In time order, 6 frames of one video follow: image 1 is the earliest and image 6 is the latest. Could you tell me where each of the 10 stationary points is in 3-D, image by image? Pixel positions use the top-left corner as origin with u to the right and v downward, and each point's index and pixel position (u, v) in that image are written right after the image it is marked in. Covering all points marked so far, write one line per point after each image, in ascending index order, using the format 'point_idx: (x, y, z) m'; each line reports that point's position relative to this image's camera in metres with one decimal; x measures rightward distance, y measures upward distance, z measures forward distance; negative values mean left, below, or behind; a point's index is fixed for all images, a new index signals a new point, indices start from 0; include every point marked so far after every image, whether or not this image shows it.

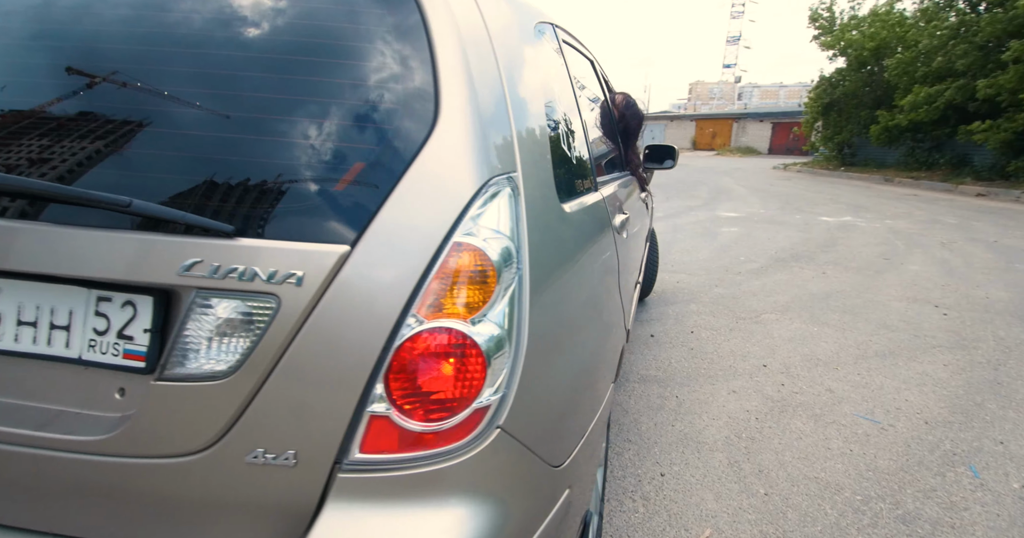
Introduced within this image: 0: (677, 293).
0: (+1.5, -0.2, +4.3) m
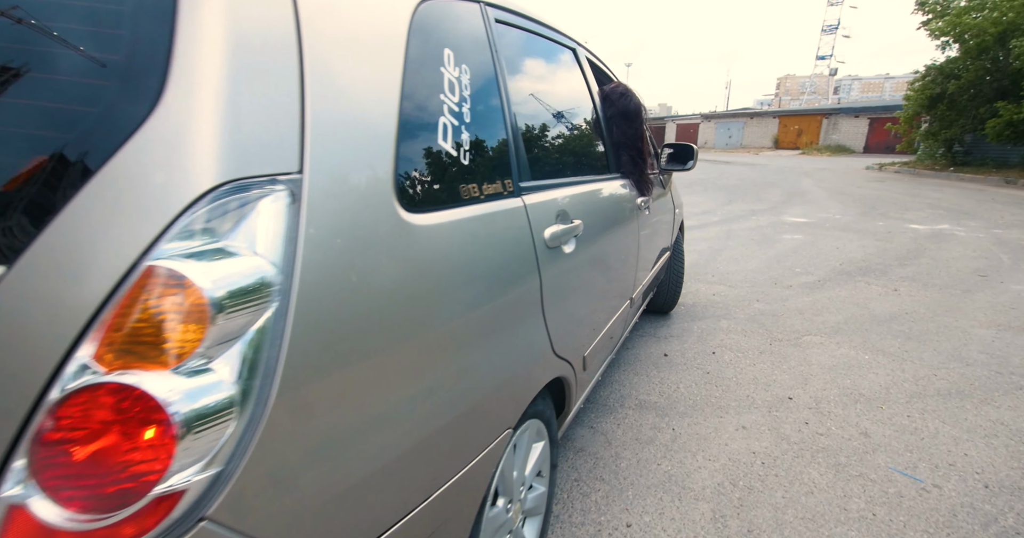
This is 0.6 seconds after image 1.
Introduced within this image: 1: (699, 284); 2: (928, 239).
0: (+1.7, -0.3, +3.9) m
1: (+1.8, -0.2, +4.5) m
2: (+6.1, +0.5, +6.7) m
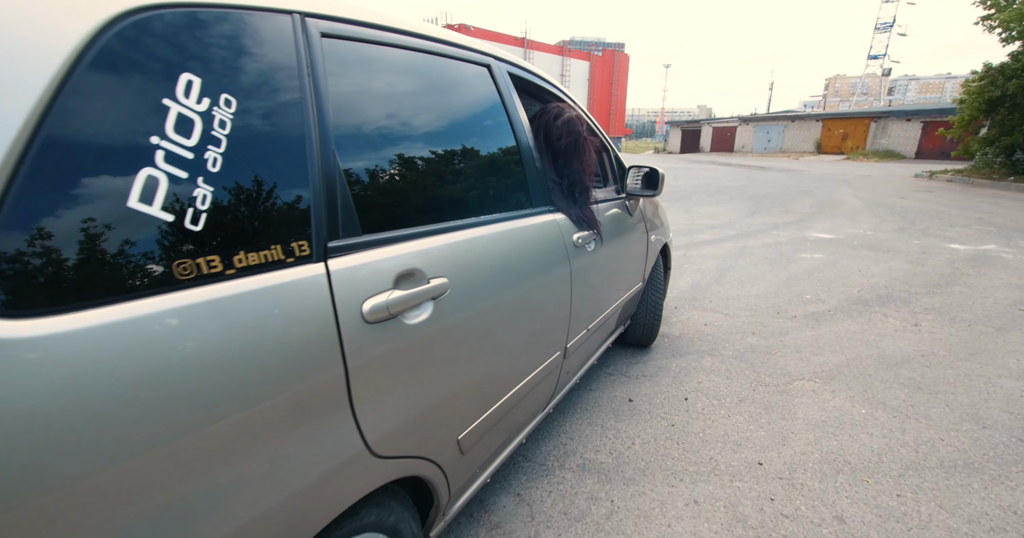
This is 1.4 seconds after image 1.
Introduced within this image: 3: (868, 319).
0: (+1.4, -0.6, +3.6) m
1: (+1.6, -0.4, +4.1) m
2: (+6.0, +0.1, +6.1) m
3: (+3.0, -0.4, +4.0) m
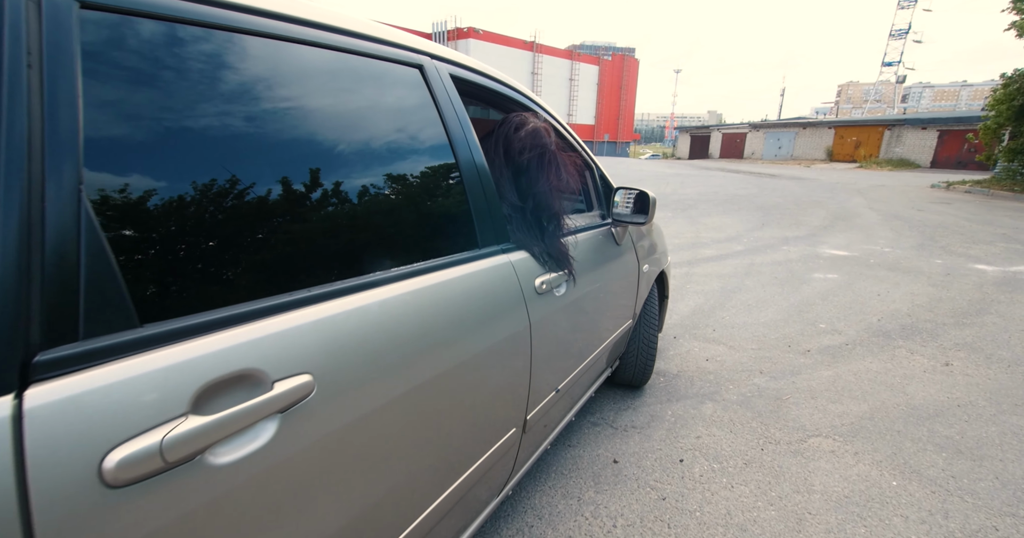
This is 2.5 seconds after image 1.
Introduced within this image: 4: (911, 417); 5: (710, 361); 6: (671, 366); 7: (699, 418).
0: (+1.3, -0.8, +3.1) m
1: (+1.5, -0.6, +3.7) m
2: (+5.9, -0.2, +5.6) m
3: (+2.9, -0.7, +3.5) m
4: (+2.3, -0.9, +2.7) m
5: (+1.5, -0.7, +3.4) m
6: (+1.1, -0.7, +3.3) m
7: (+1.1, -0.9, +2.7) m
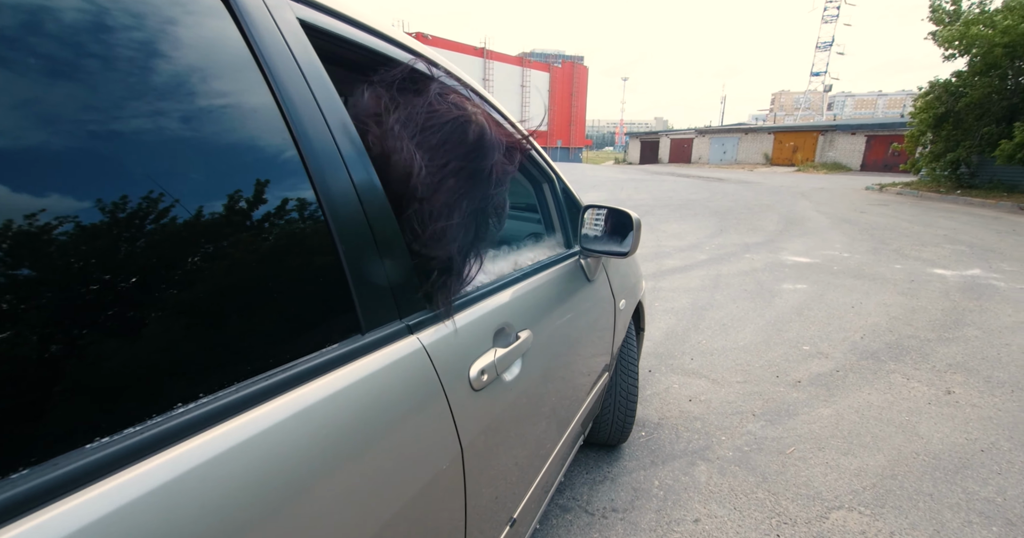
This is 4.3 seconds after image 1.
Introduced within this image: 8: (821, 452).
0: (+1.0, -0.9, +2.6) m
1: (+1.1, -0.8, +3.2) m
2: (+5.3, -0.2, +5.5) m
3: (+2.6, -0.8, +3.1) m
4: (+2.1, -1.0, +2.3) m
5: (+1.1, -0.8, +2.9) m
6: (+0.8, -0.9, +2.8) m
7: (+0.8, -1.0, +2.2) m
8: (+1.6, -1.0, +2.4) m
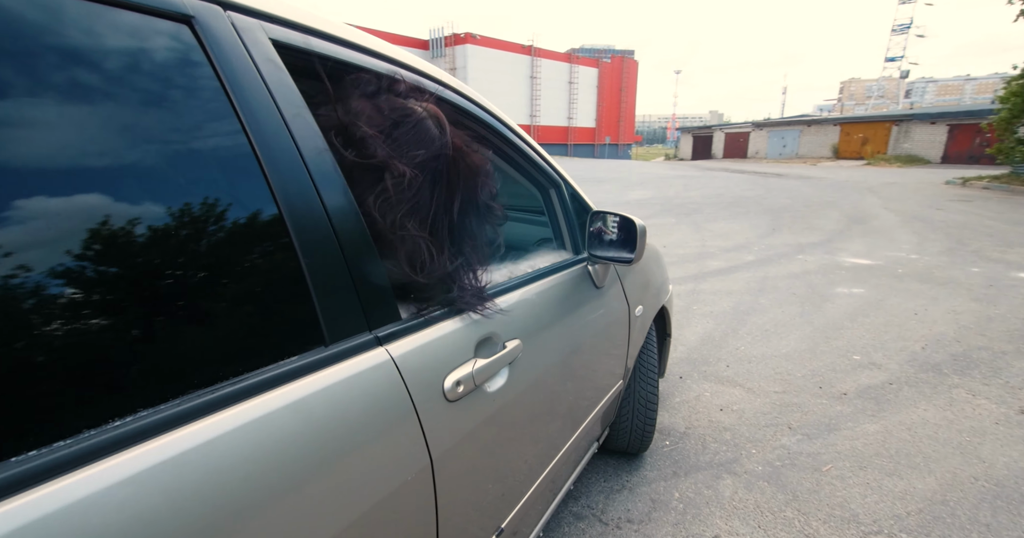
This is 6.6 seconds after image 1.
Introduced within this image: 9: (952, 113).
0: (+1.1, -0.9, +2.5) m
1: (+1.3, -0.8, +3.1) m
2: (+5.7, -0.3, +4.9) m
3: (+2.7, -0.8, +2.9) m
4: (+2.2, -1.0, +2.1) m
5: (+1.3, -0.9, +2.8) m
6: (+1.0, -0.9, +2.7) m
7: (+0.9, -1.0, +2.1) m
8: (+1.7, -1.0, +2.2) m
9: (+18.4, +6.5, +19.3) m
